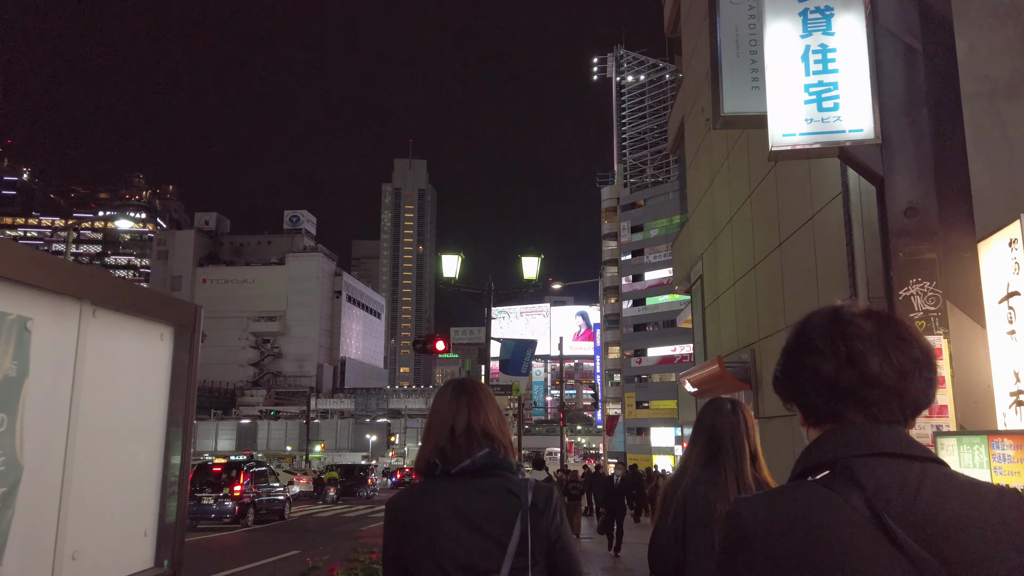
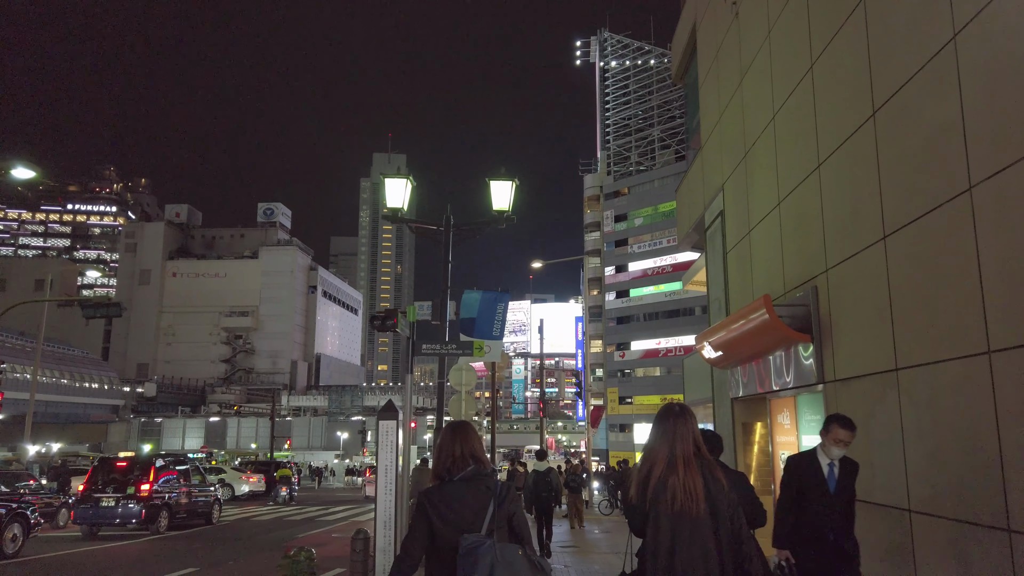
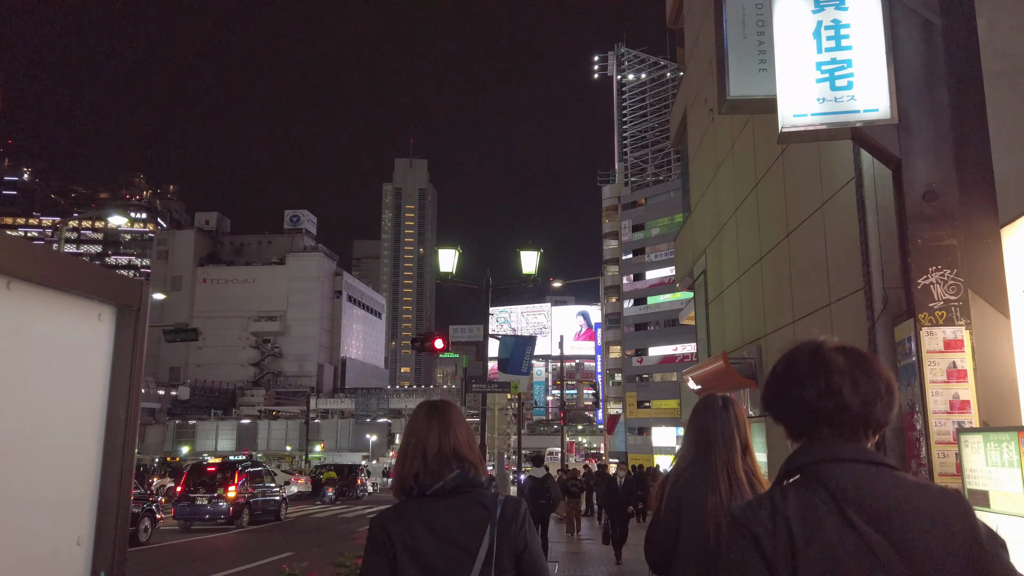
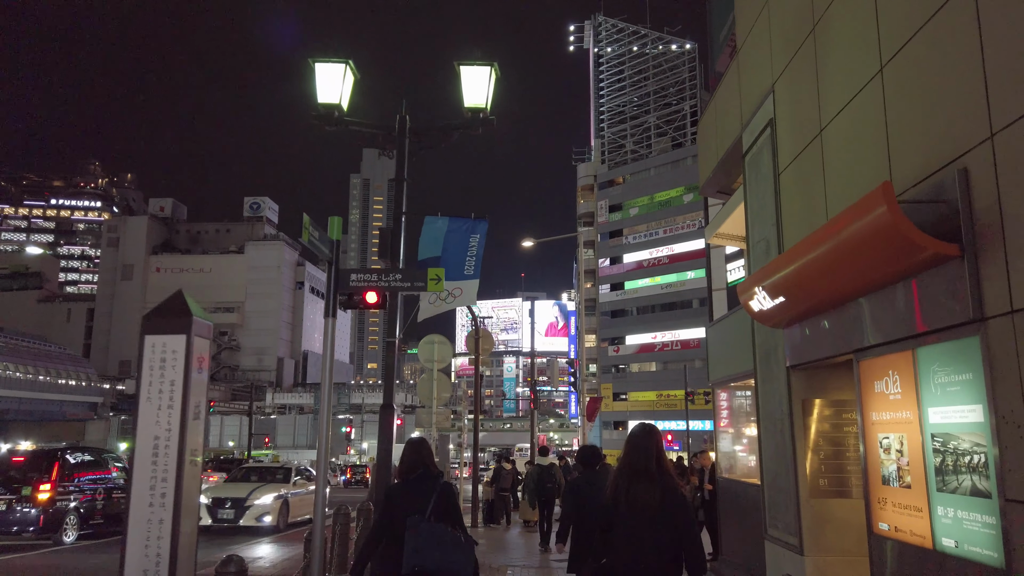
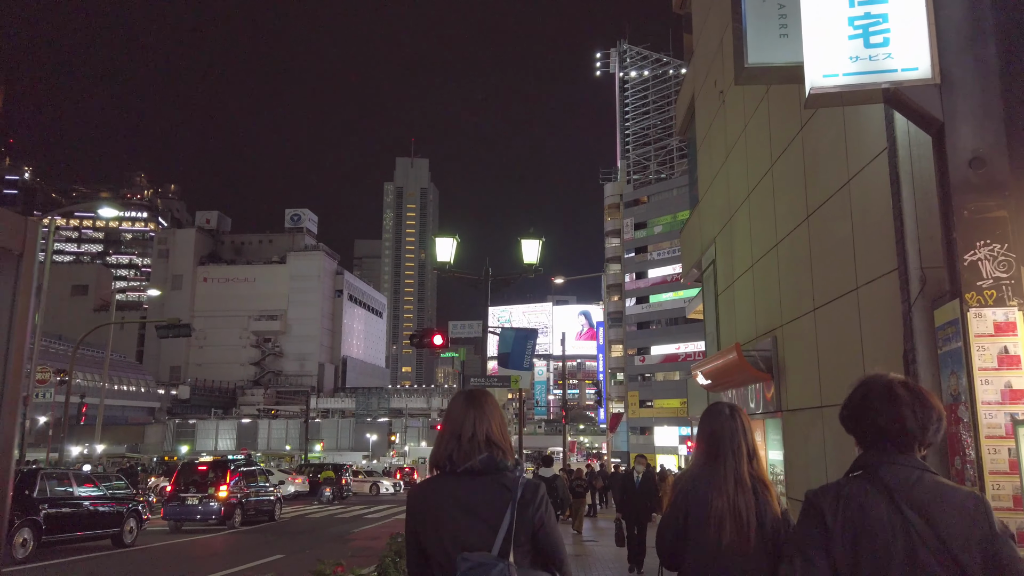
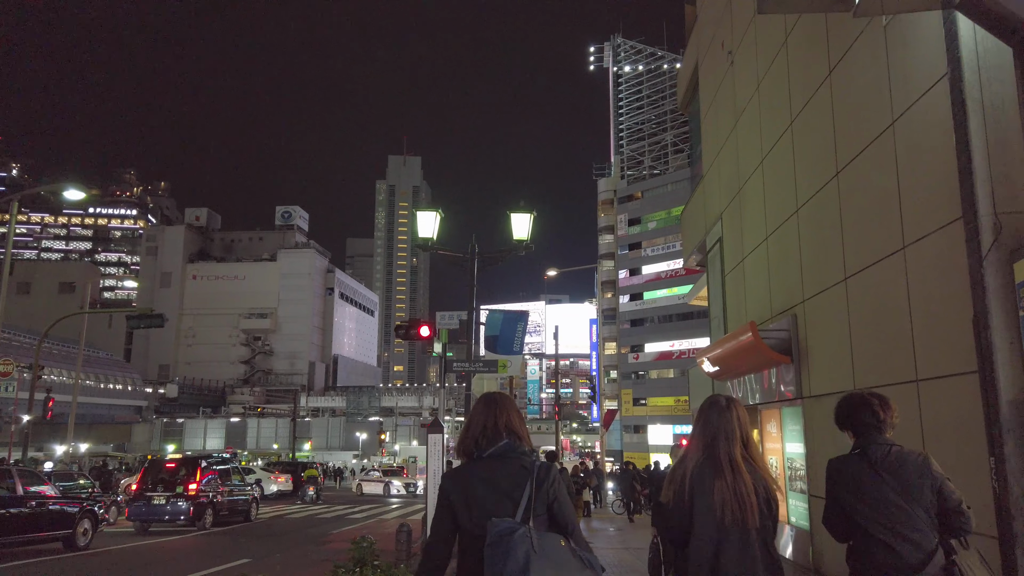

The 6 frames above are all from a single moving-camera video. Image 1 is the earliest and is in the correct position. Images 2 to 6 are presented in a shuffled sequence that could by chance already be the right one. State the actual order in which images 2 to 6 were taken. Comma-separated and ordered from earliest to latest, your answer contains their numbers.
3, 5, 6, 2, 4
